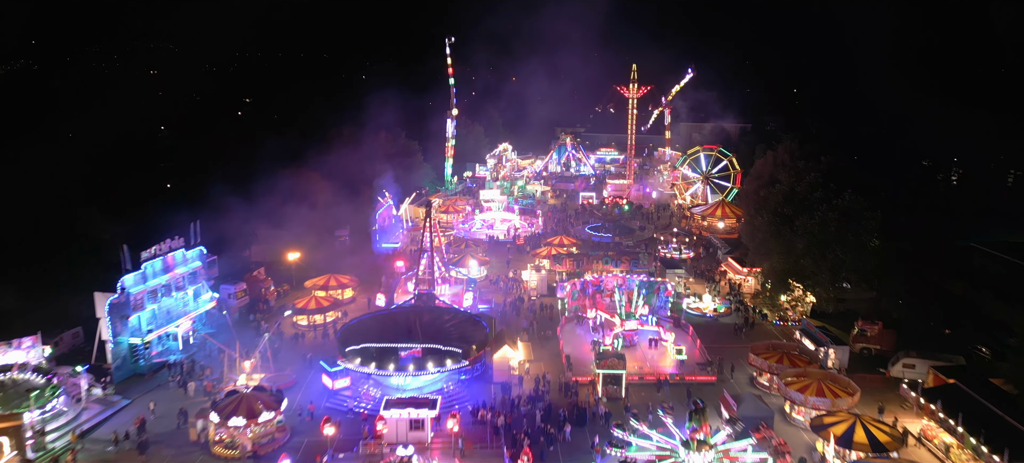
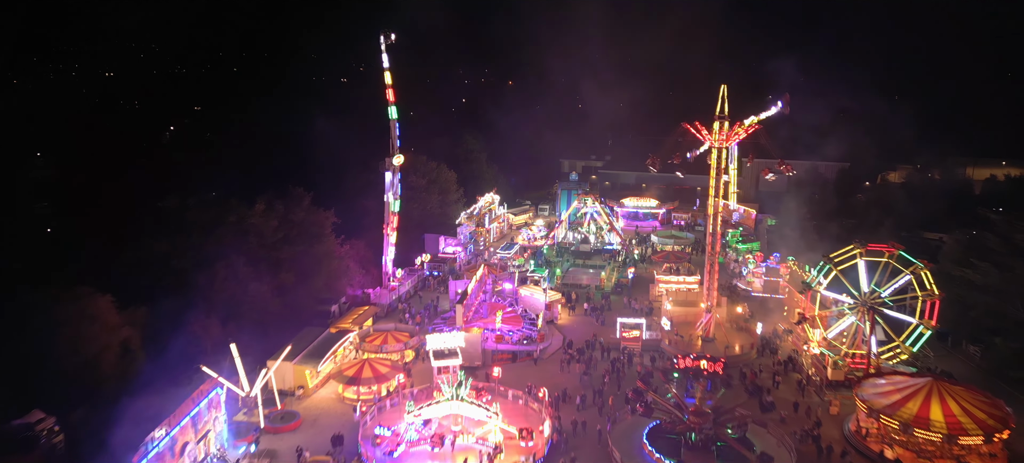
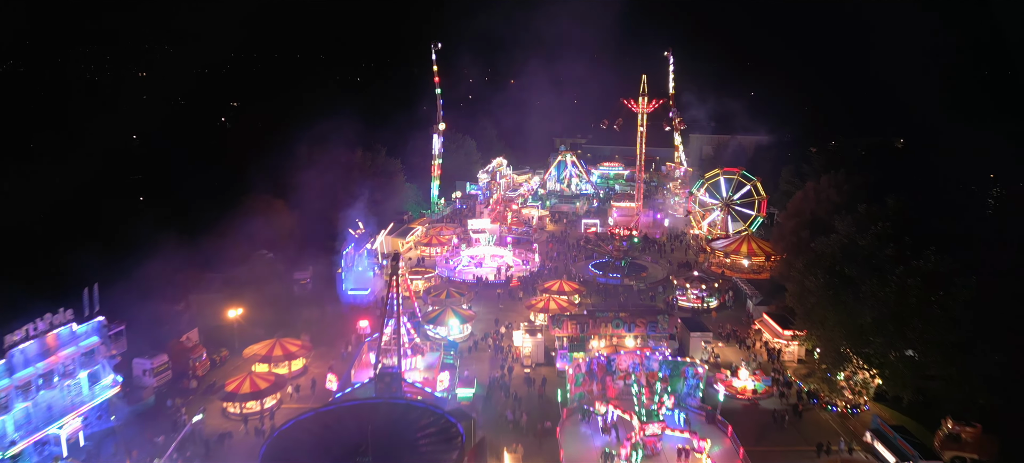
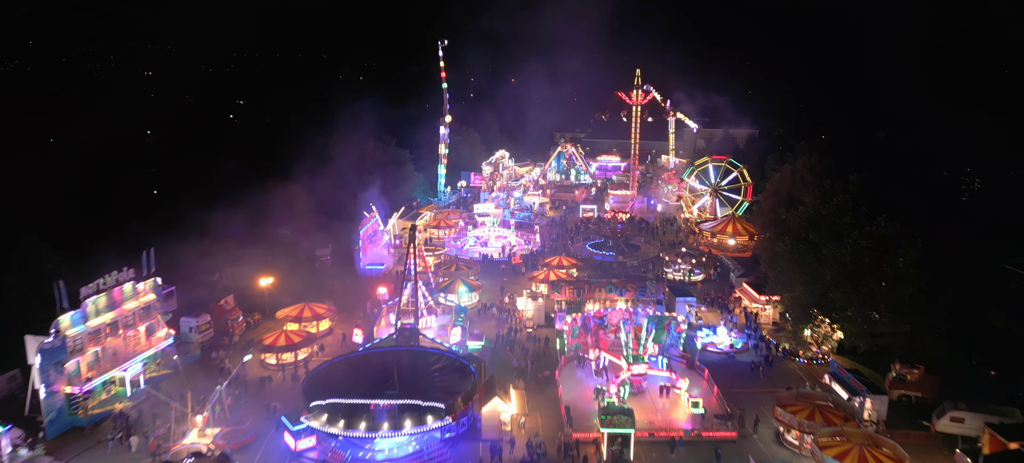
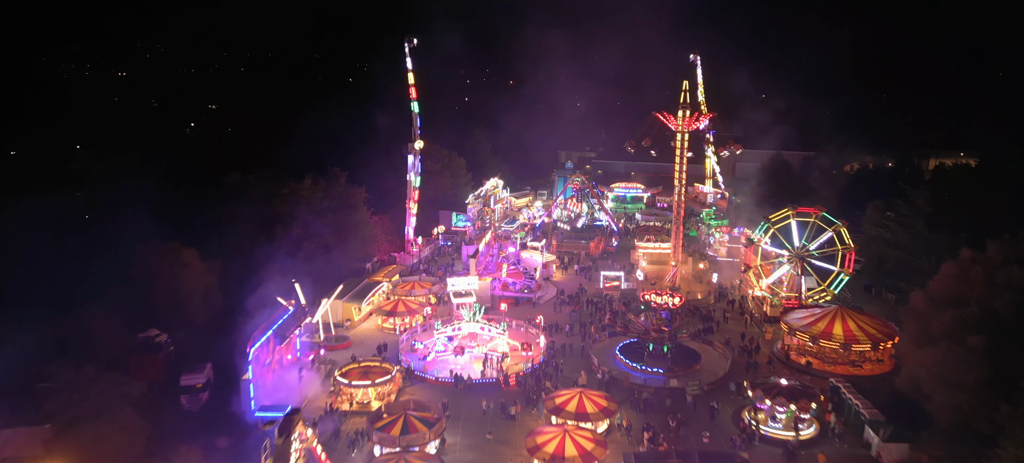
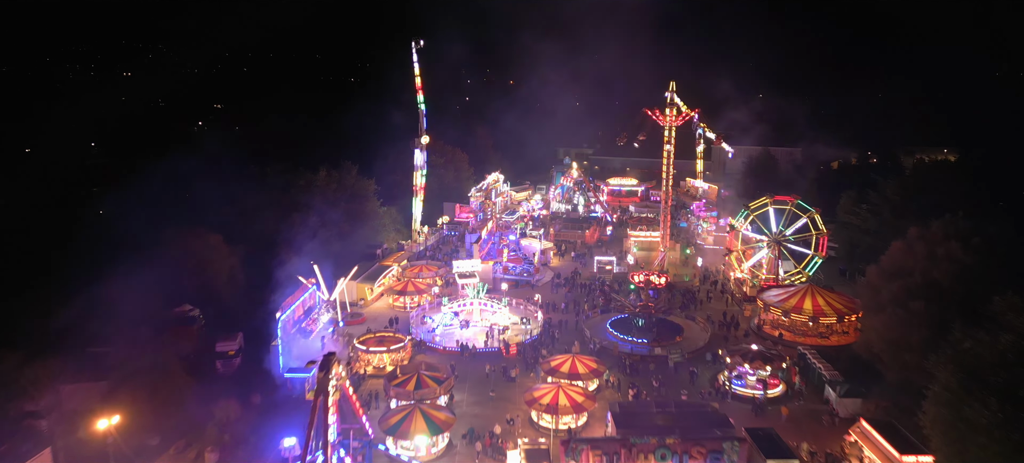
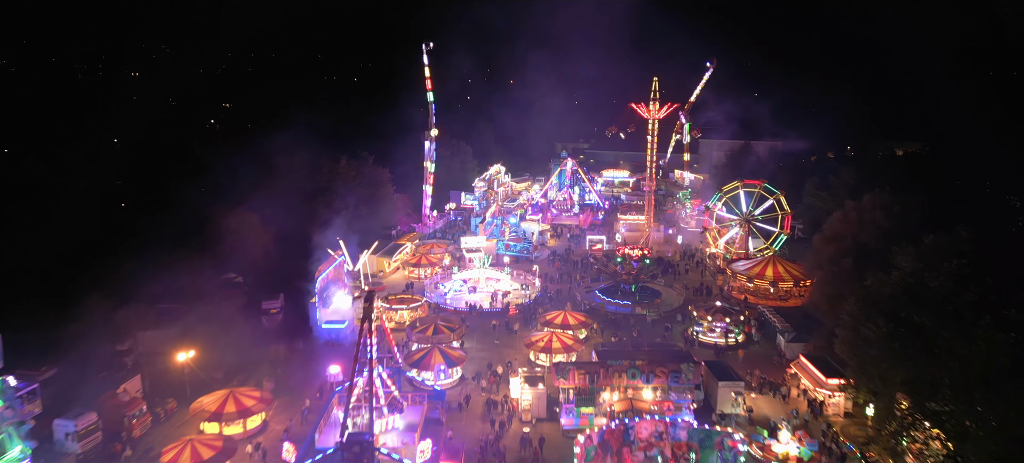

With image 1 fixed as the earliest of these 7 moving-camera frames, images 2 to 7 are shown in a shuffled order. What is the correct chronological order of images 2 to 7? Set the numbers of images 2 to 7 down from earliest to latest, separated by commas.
4, 3, 7, 6, 5, 2
